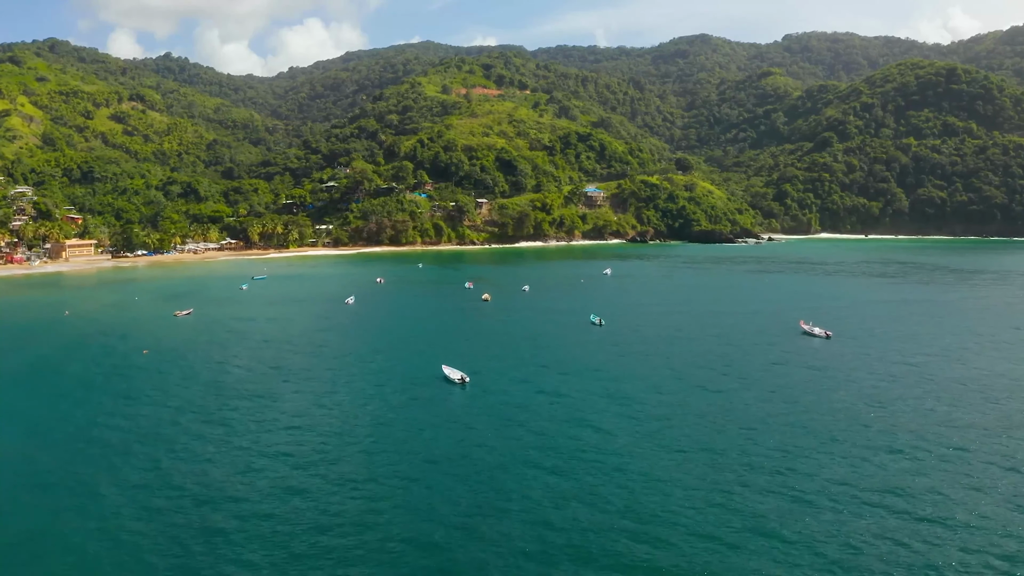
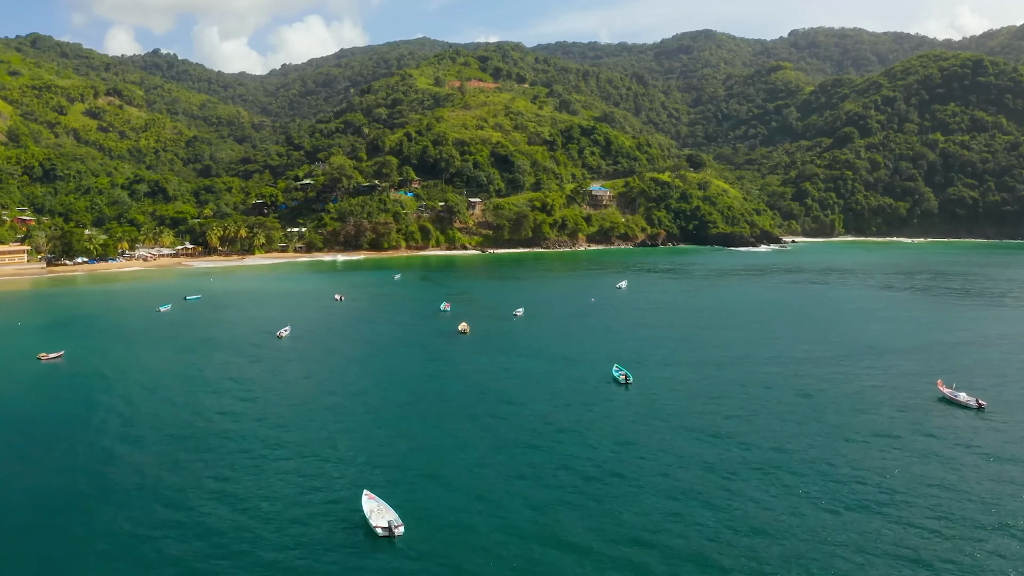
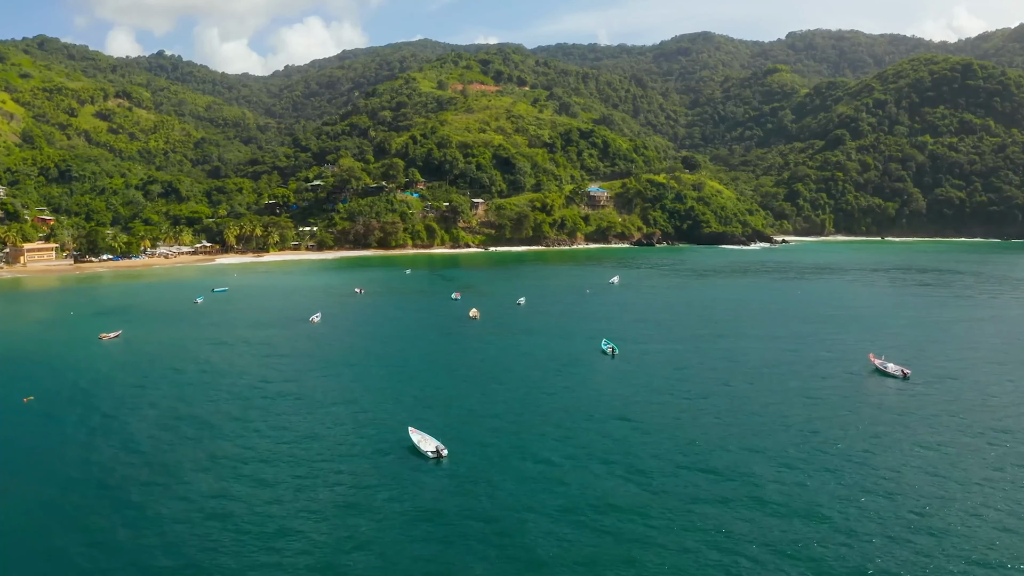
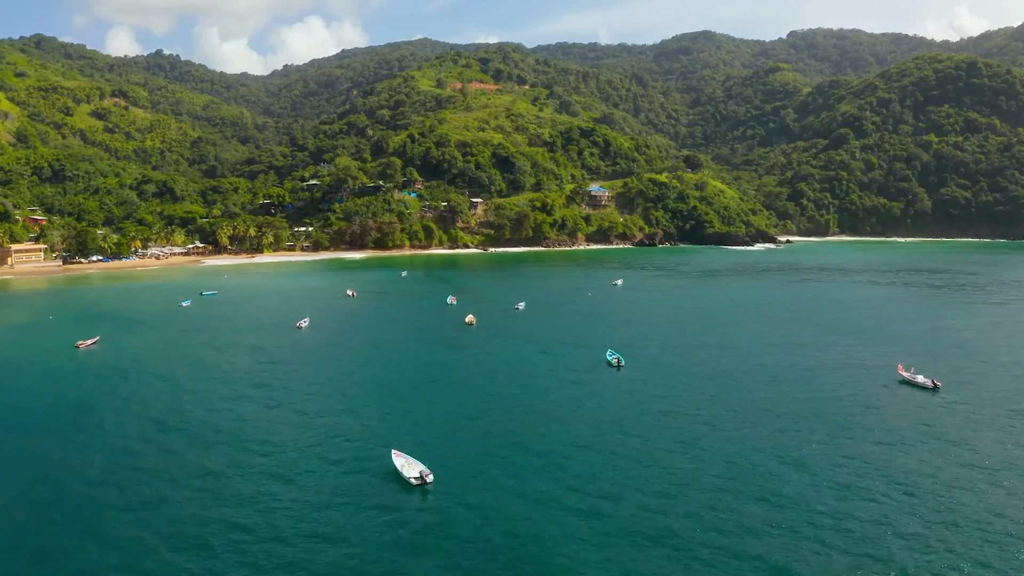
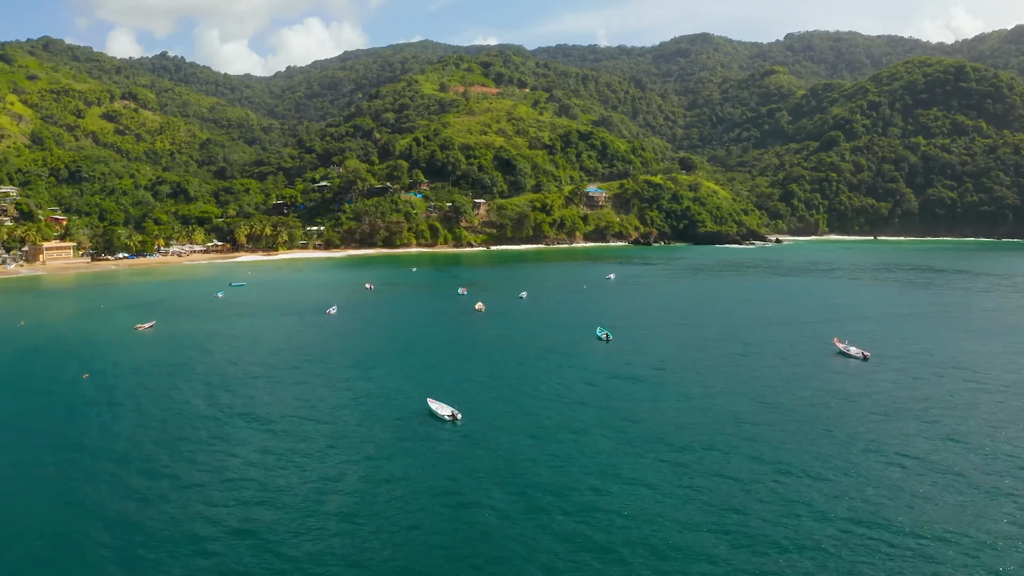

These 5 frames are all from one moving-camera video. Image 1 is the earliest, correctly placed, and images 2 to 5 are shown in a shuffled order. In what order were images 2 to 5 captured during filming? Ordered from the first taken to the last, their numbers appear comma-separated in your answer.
5, 3, 4, 2
